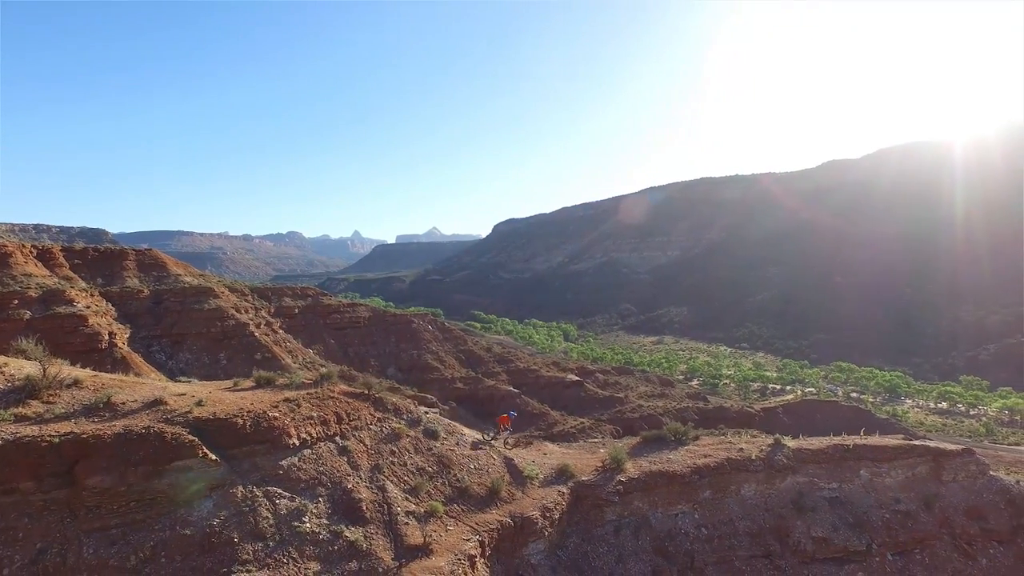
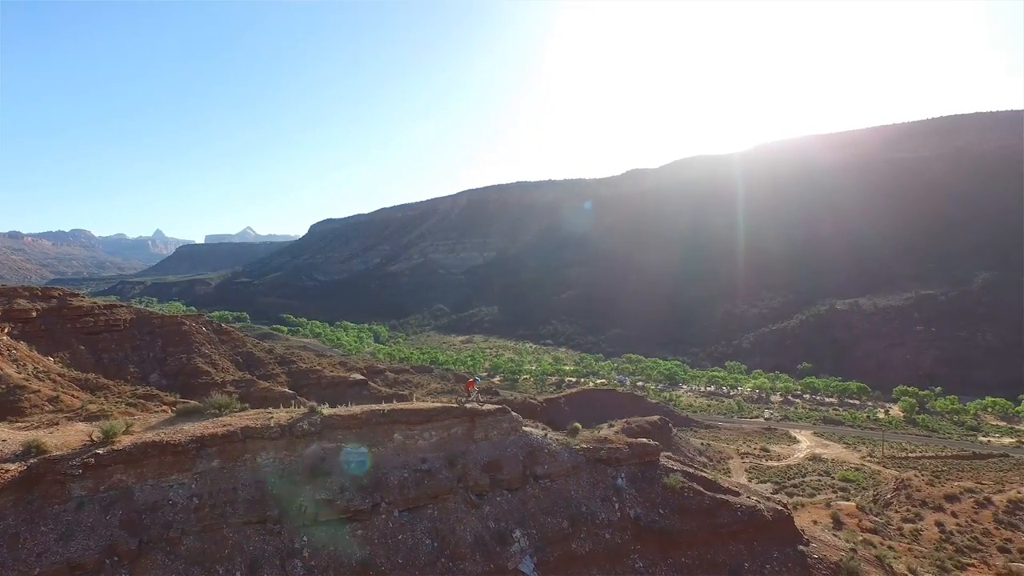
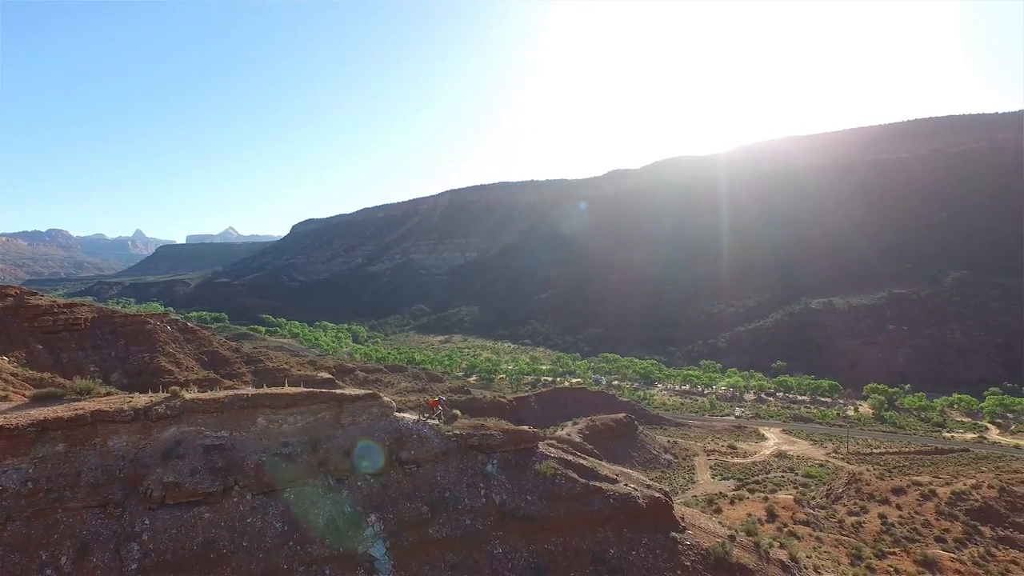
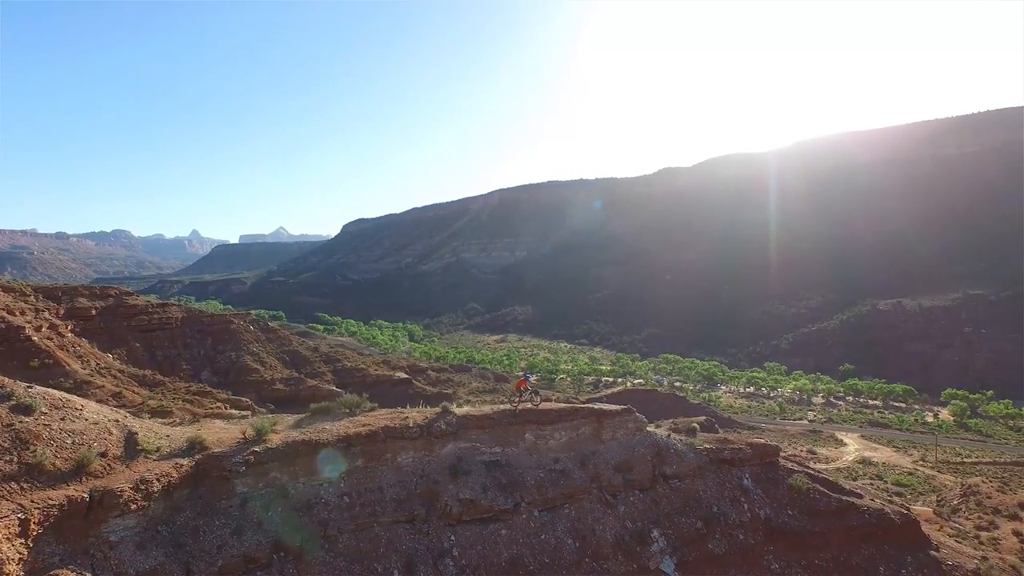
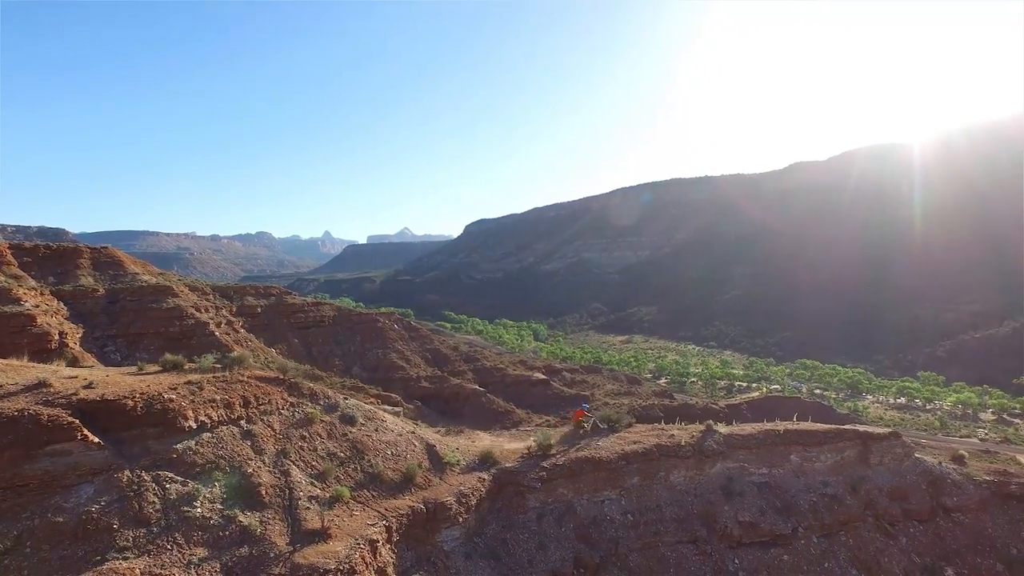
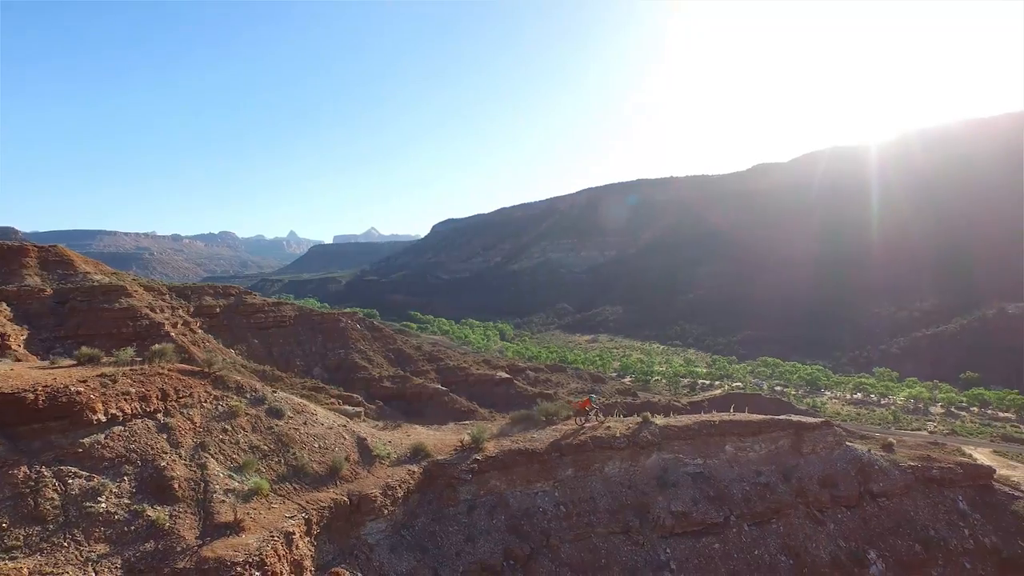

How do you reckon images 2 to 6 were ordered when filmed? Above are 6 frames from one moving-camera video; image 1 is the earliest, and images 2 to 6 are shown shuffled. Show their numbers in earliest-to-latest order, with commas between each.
5, 6, 4, 2, 3
